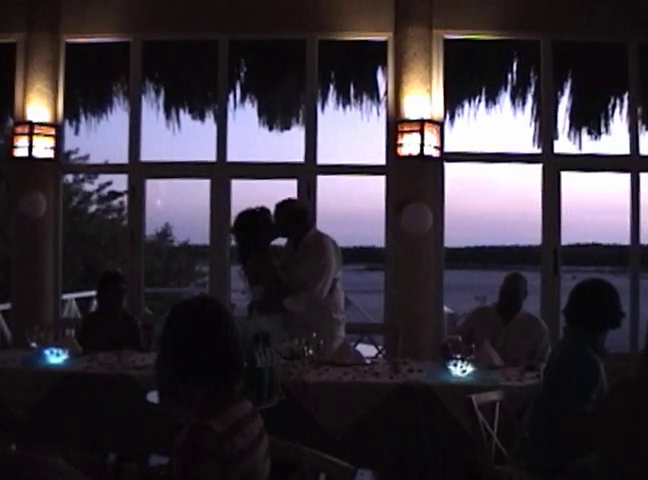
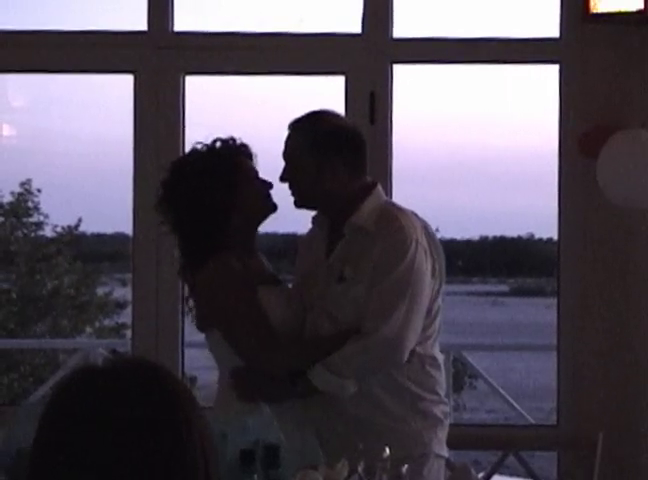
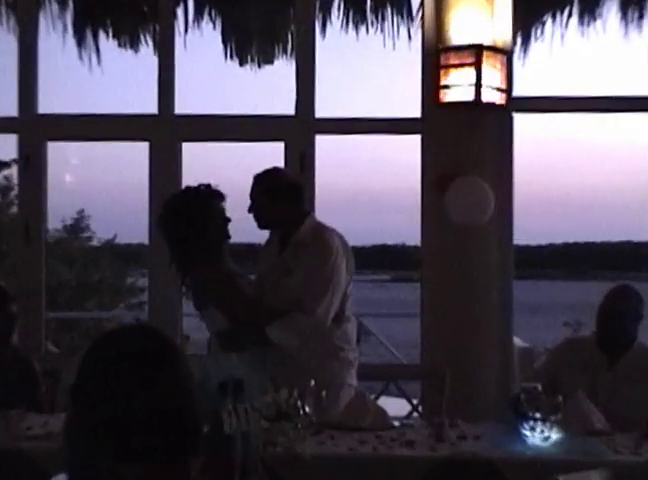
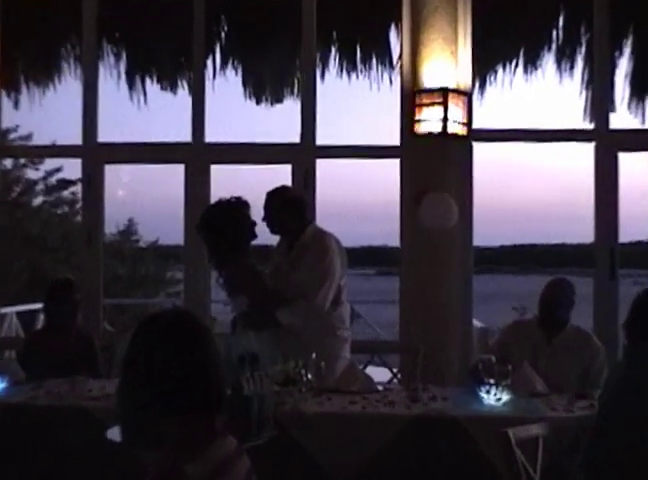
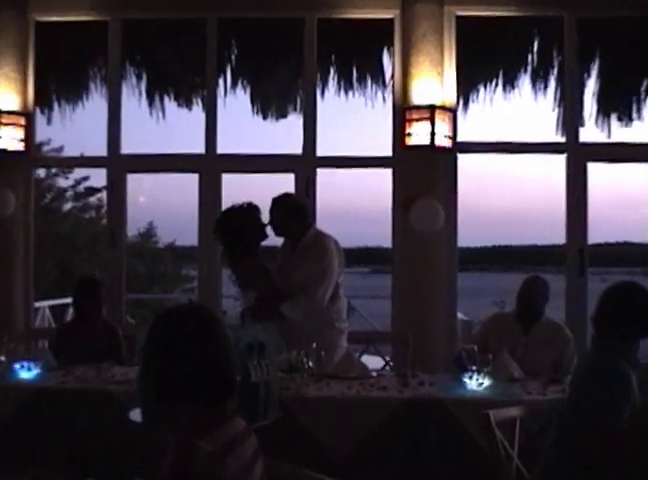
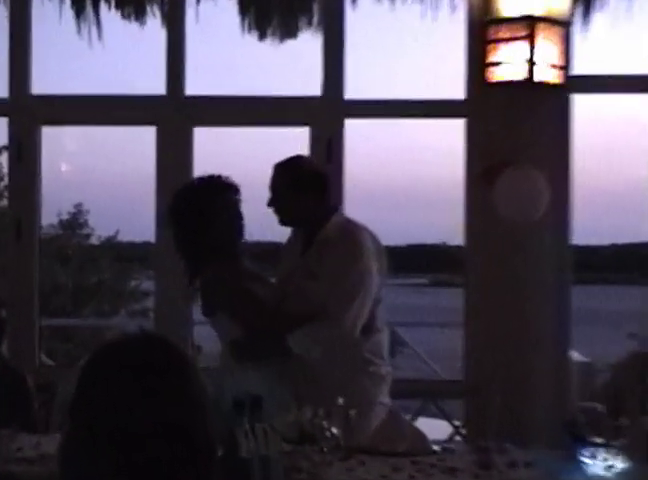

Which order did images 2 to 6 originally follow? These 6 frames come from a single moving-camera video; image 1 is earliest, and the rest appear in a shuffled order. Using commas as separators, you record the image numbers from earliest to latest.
5, 4, 3, 6, 2
